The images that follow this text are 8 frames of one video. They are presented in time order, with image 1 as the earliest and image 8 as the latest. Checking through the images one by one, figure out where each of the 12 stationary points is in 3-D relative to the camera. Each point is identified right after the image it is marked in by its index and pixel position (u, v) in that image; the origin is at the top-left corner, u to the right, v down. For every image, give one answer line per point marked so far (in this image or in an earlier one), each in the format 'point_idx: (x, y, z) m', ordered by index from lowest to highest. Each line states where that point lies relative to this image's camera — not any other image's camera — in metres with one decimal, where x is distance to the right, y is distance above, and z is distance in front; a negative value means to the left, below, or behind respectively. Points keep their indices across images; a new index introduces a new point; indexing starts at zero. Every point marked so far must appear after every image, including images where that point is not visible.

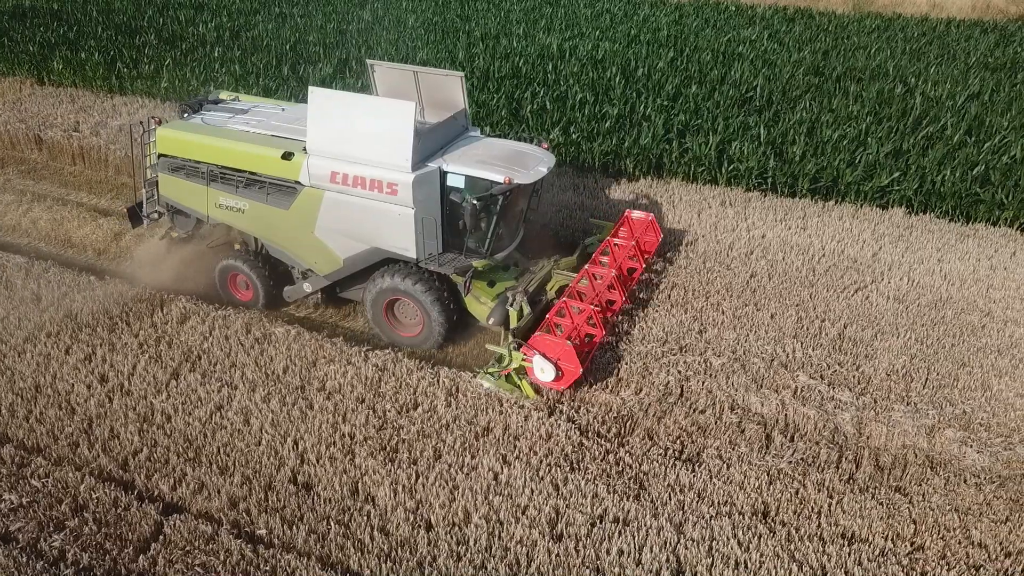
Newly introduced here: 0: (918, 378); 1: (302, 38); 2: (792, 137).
0: (+3.6, -0.8, +7.1) m
1: (-4.1, +4.9, +15.9) m
2: (+3.9, +2.1, +11.3) m
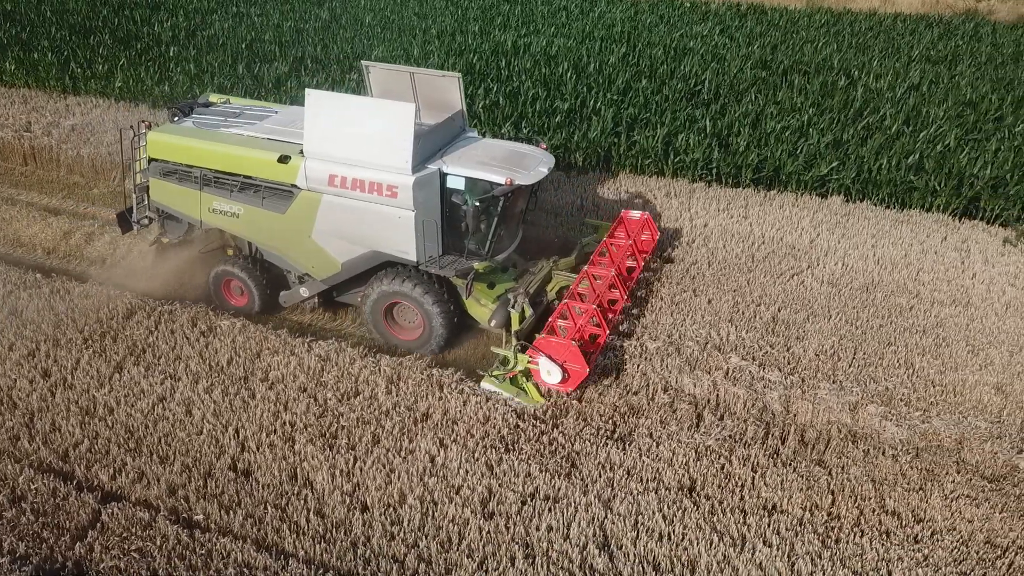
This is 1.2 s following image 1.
0: (+3.0, -0.6, +7.4) m
1: (-5.0, +5.0, +15.9) m
2: (+3.2, +2.3, +11.5) m
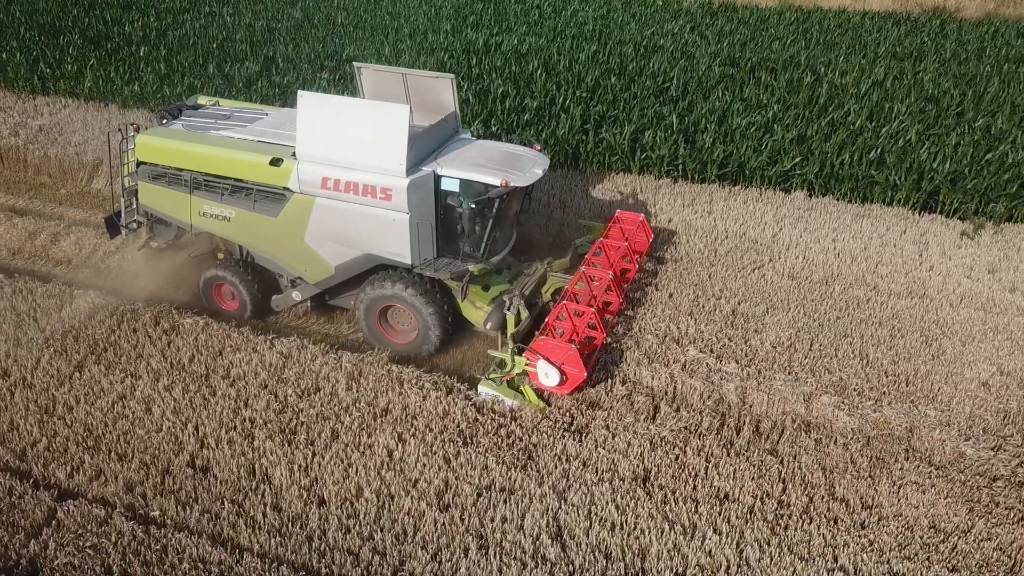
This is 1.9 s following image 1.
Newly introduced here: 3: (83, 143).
0: (+2.7, -0.6, +7.5) m
1: (-5.6, +5.0, +15.9) m
2: (+2.8, +2.3, +11.7) m
3: (-6.6, +2.2, +12.3) m
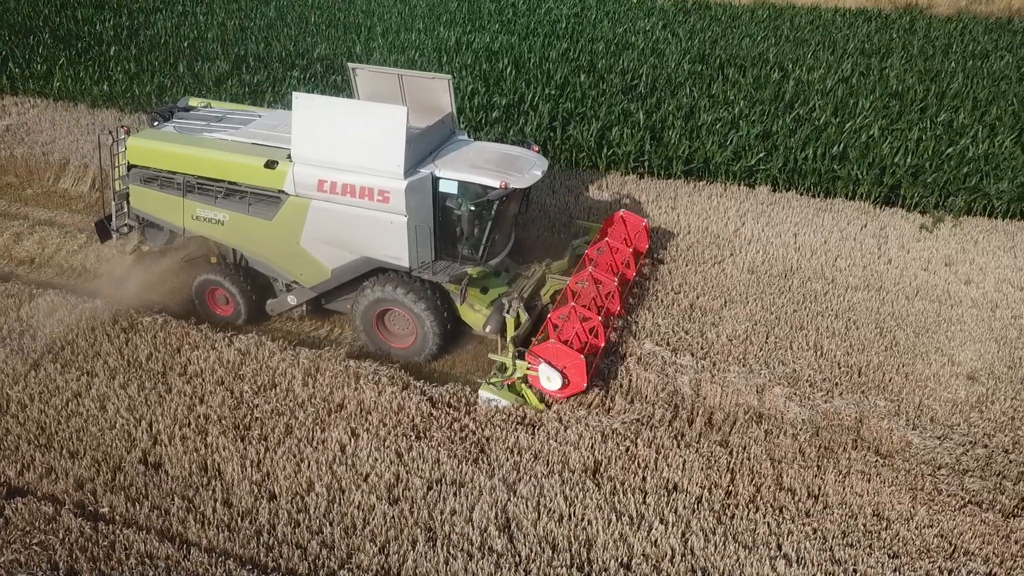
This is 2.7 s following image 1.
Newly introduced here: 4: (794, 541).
0: (+2.3, -0.5, +7.6) m
1: (-6.1, +5.0, +15.8) m
2: (+2.3, +2.4, +11.7) m
3: (-7.1, +2.2, +12.3) m
4: (+1.9, -1.7, +5.5) m
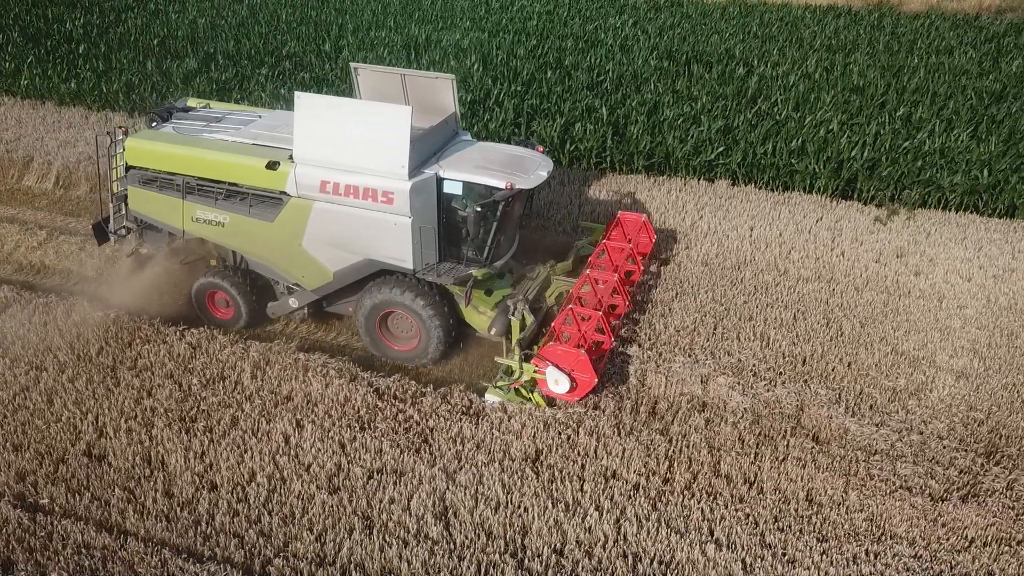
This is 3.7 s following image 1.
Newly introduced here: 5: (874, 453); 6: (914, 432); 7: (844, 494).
0: (+1.8, -0.4, +7.6) m
1: (-6.7, +5.0, +15.8) m
2: (+1.8, +2.5, +11.8) m
3: (-7.6, +2.3, +12.3) m
4: (+1.5, -1.6, +5.6) m
5: (+2.8, -1.3, +6.2) m
6: (+3.2, -1.1, +6.4) m
7: (+2.4, -1.5, +5.8) m
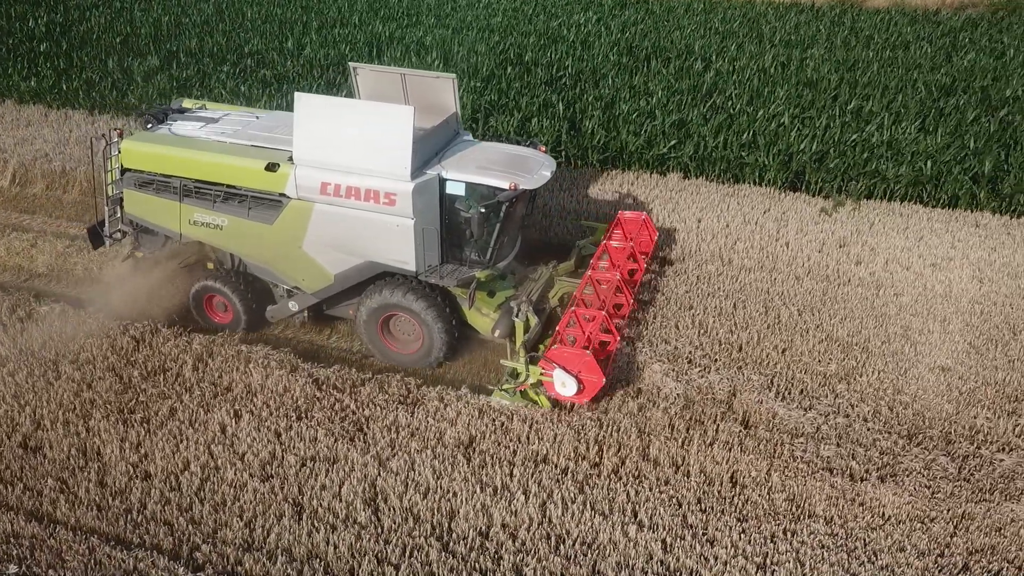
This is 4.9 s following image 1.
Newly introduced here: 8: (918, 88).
0: (+1.3, -0.3, +7.8) m
1: (-7.4, +5.1, +15.8) m
2: (+1.1, +2.6, +11.9) m
3: (-8.2, +2.3, +12.2) m
4: (+1.0, -1.5, +5.7) m
5: (+2.3, -1.2, +6.3) m
6: (+2.7, -1.0, +6.5) m
7: (+1.9, -1.4, +5.9) m
8: (+6.2, +3.0, +12.2) m
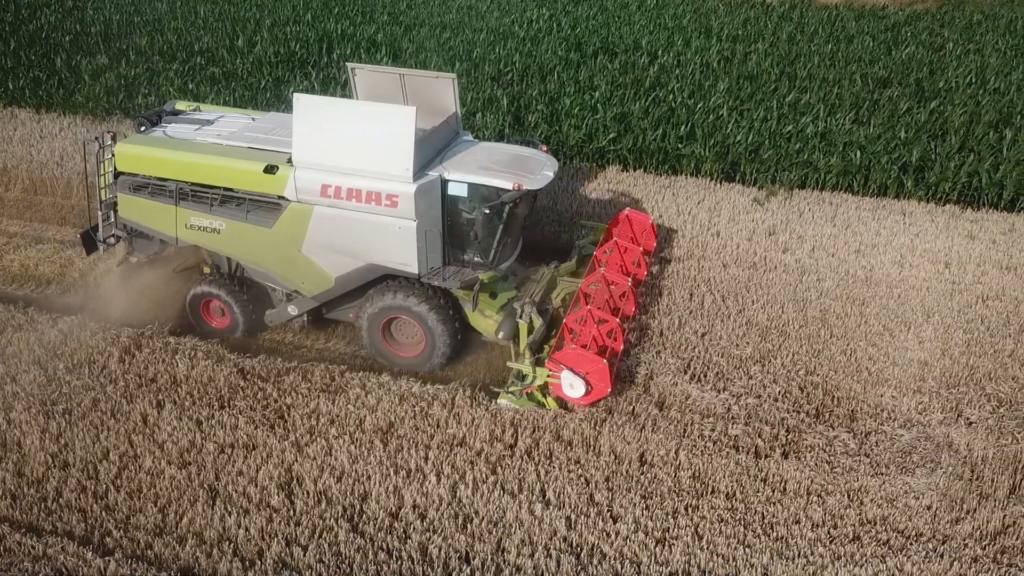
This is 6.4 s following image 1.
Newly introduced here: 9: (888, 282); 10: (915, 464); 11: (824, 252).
0: (+0.6, -0.2, +7.9) m
1: (-8.4, +5.1, +15.8) m
2: (+0.3, +2.7, +12.1) m
3: (-9.1, +2.3, +12.2) m
4: (+0.3, -1.4, +5.8) m
5: (+1.6, -1.0, +6.5) m
6: (+2.0, -0.9, +6.7) m
7: (+1.2, -1.3, +6.1) m
8: (+5.3, +3.2, +12.4) m
9: (+3.9, +0.1, +8.4) m
10: (+3.0, -1.3, +6.0) m
11: (+3.5, +0.4, +9.0) m
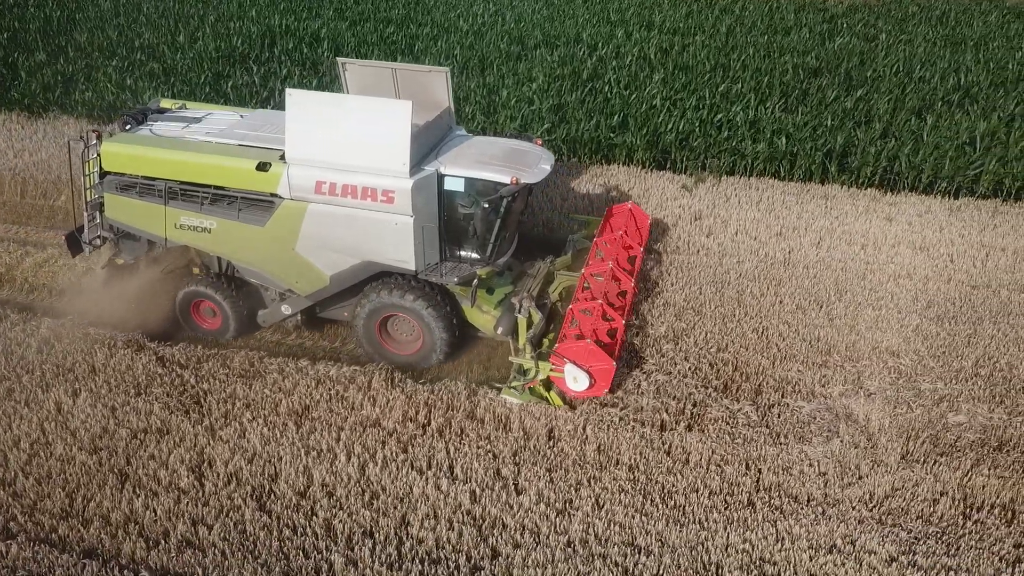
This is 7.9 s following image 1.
0: (-0.2, -0.1, +8.0) m
1: (-9.5, +5.1, +15.6) m
2: (-0.6, +2.9, +12.2) m
3: (-10.0, +2.3, +12.0) m
4: (-0.3, -1.3, +5.9) m
5: (+0.9, -0.9, +6.6) m
6: (+1.3, -0.7, +6.9) m
7: (+0.6, -1.1, +6.3) m
8: (+4.3, +3.4, +12.7) m
9: (+3.1, +0.3, +8.6) m
10: (+2.3, -1.1, +6.2) m
11: (+2.7, +0.6, +9.2) m
